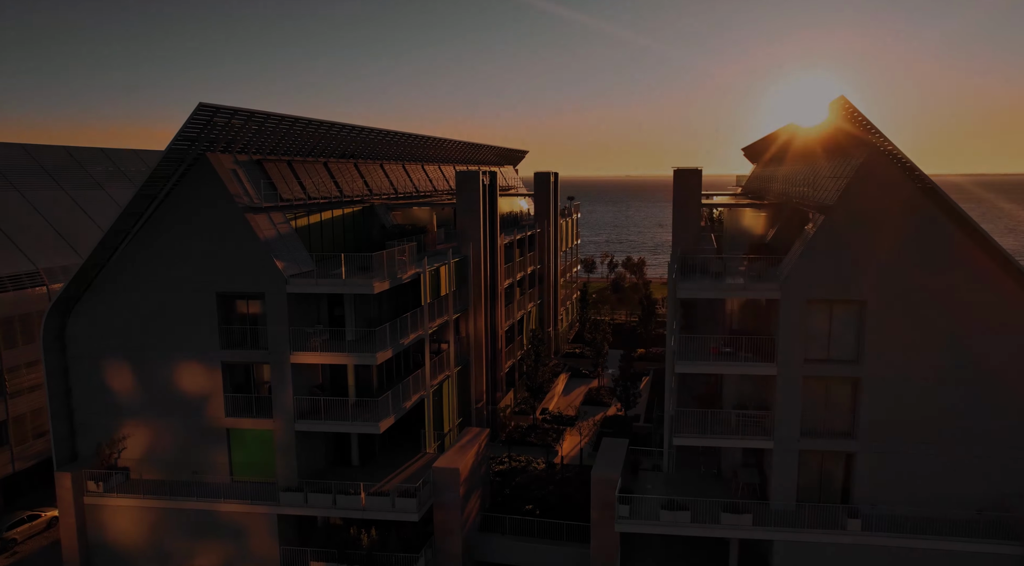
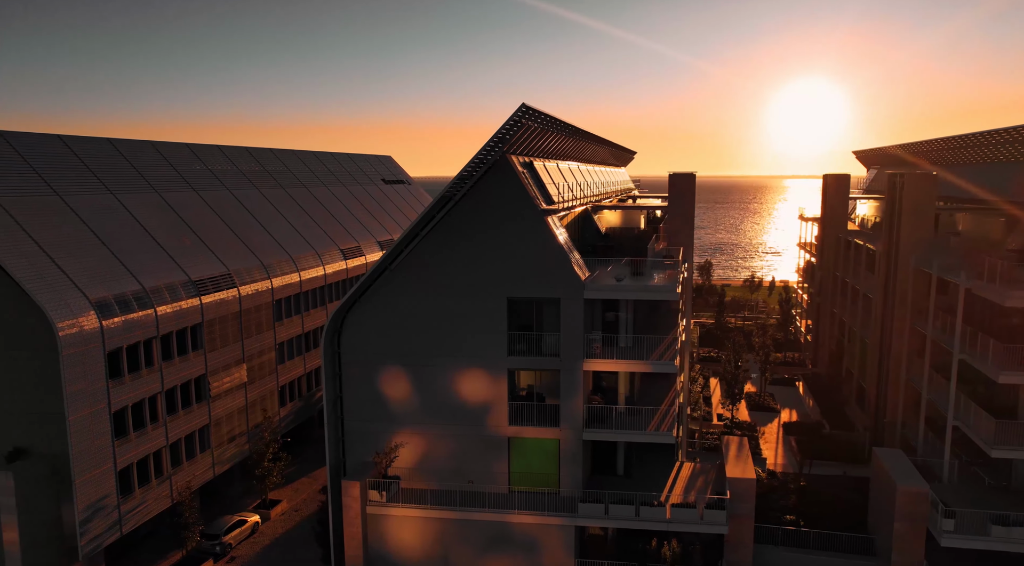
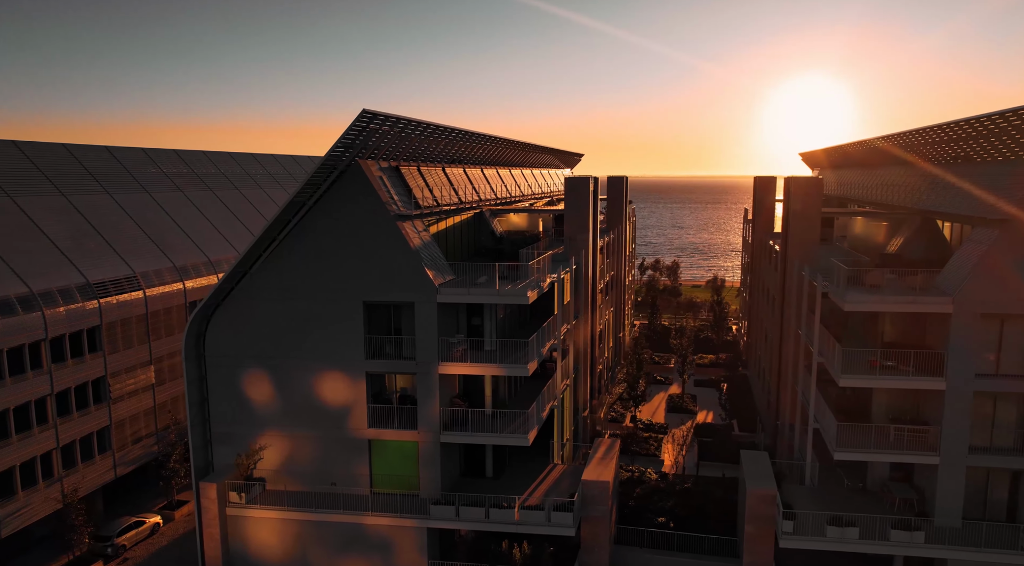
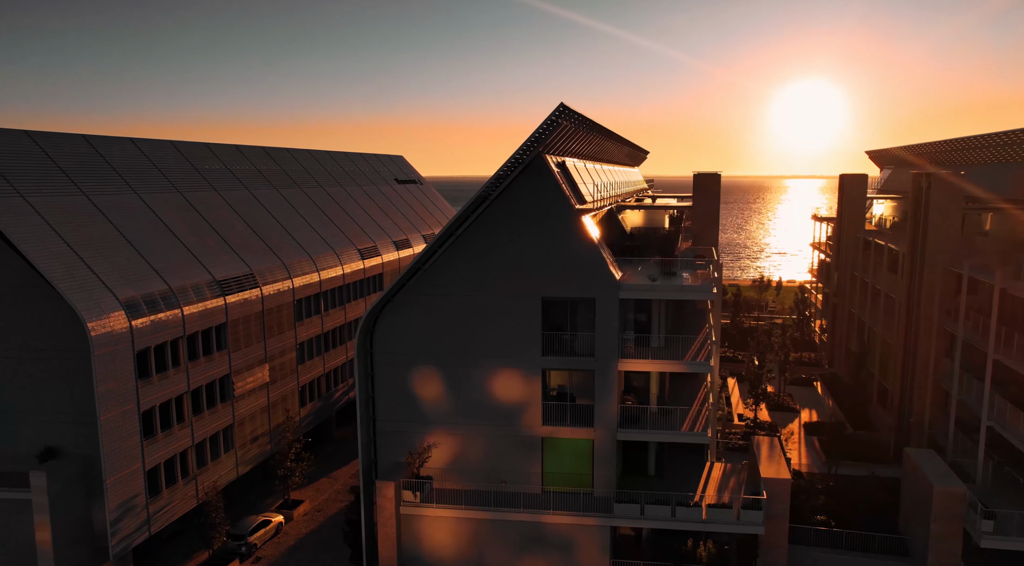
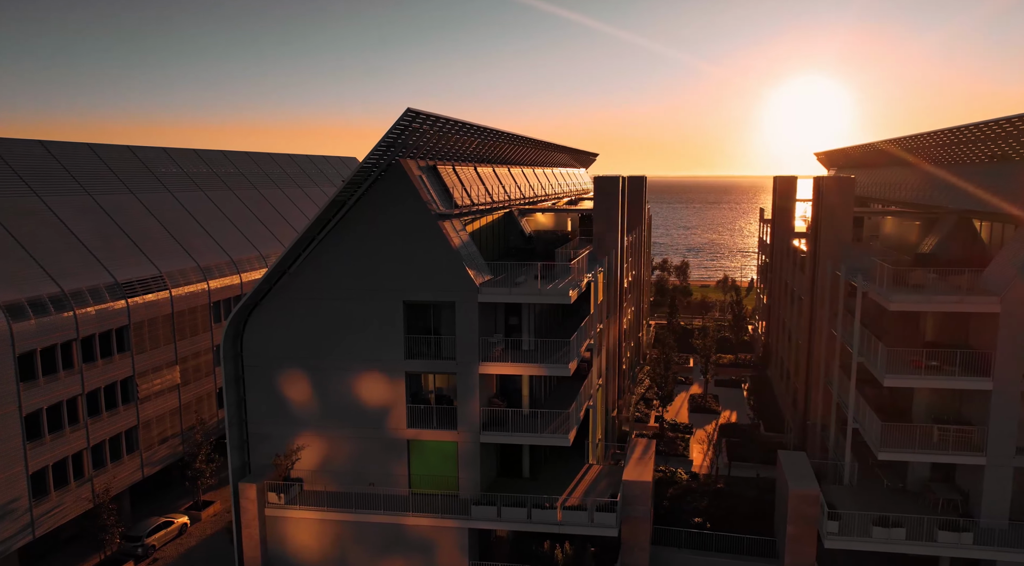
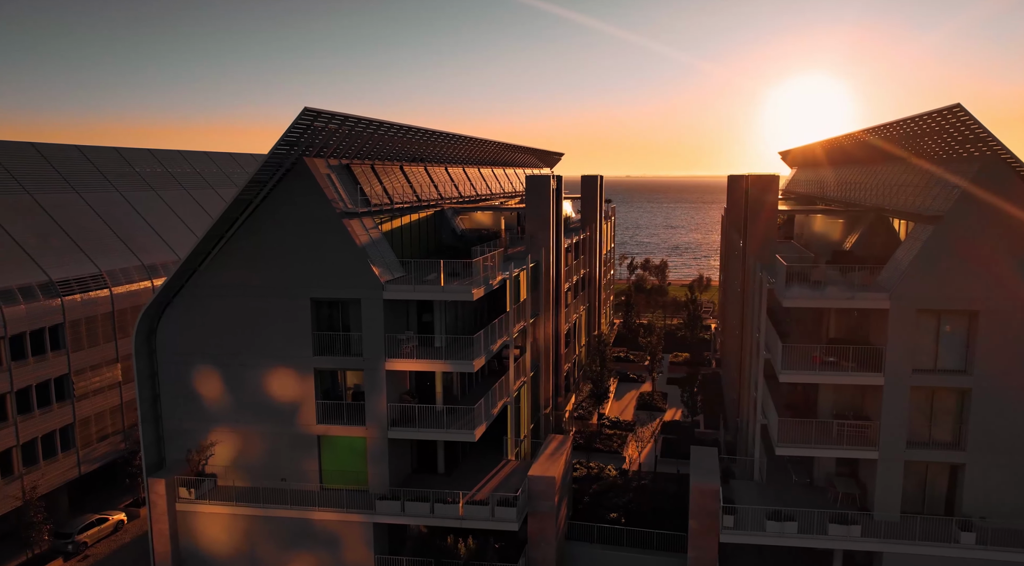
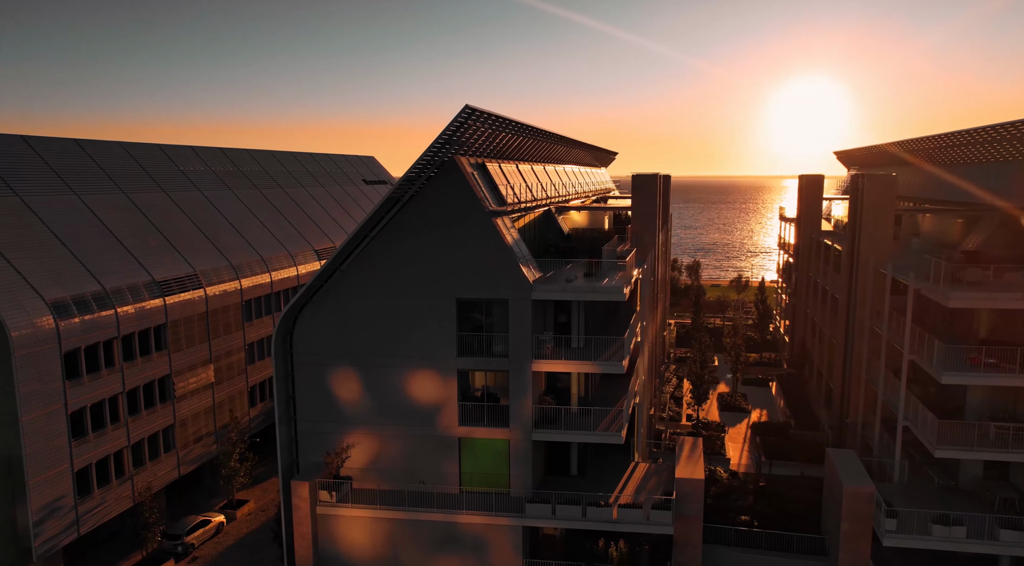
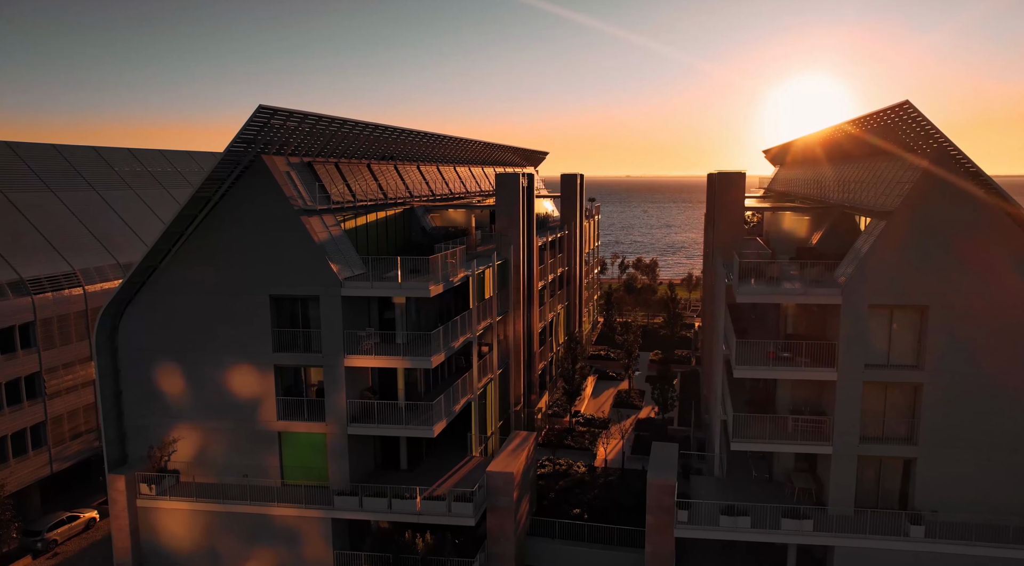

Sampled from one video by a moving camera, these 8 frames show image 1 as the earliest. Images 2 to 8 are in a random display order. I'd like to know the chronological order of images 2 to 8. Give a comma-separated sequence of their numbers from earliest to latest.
8, 6, 3, 5, 7, 2, 4
